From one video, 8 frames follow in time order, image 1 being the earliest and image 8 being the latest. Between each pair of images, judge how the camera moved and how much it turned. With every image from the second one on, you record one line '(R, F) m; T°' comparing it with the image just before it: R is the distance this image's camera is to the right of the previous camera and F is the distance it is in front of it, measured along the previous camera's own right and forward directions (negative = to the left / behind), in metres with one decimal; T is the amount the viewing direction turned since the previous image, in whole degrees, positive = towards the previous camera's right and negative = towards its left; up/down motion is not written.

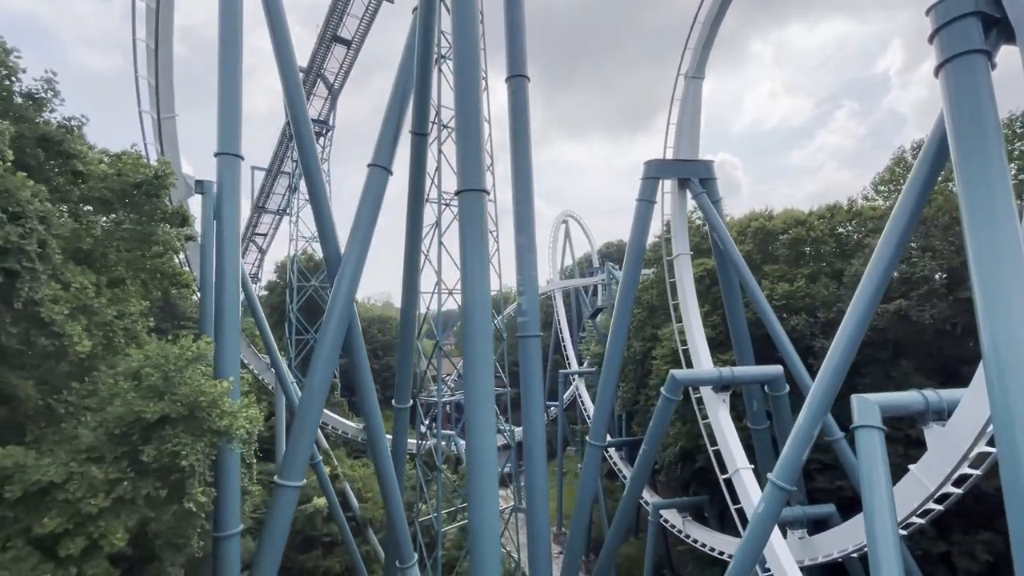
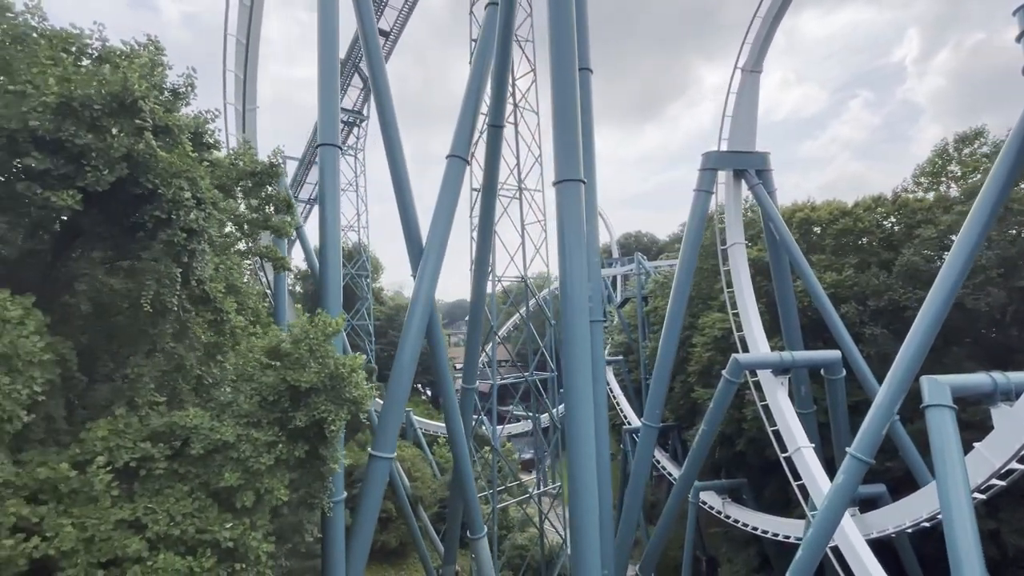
(-1.1, -0.4) m; -1°
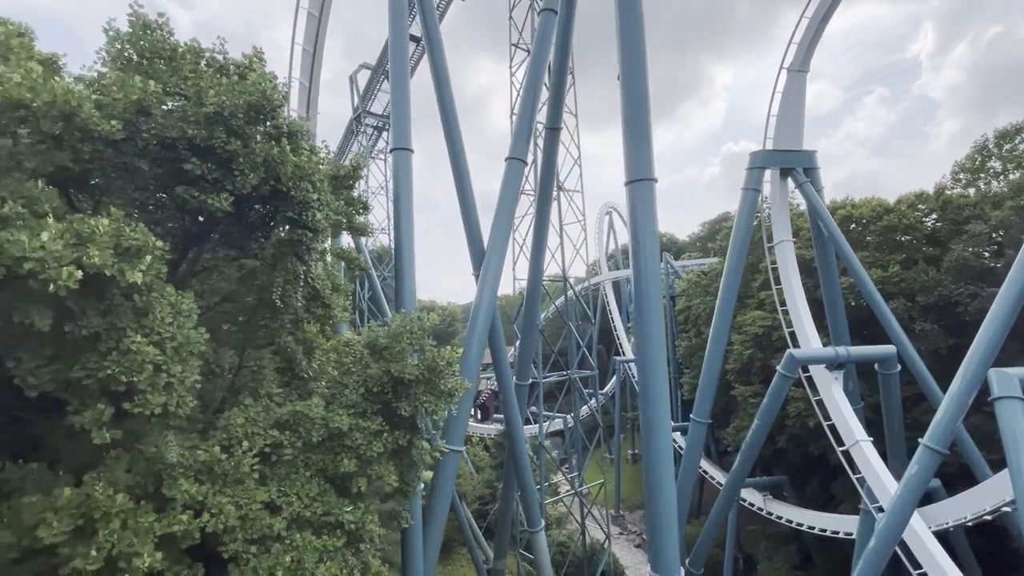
(-0.8, -0.2) m; -1°
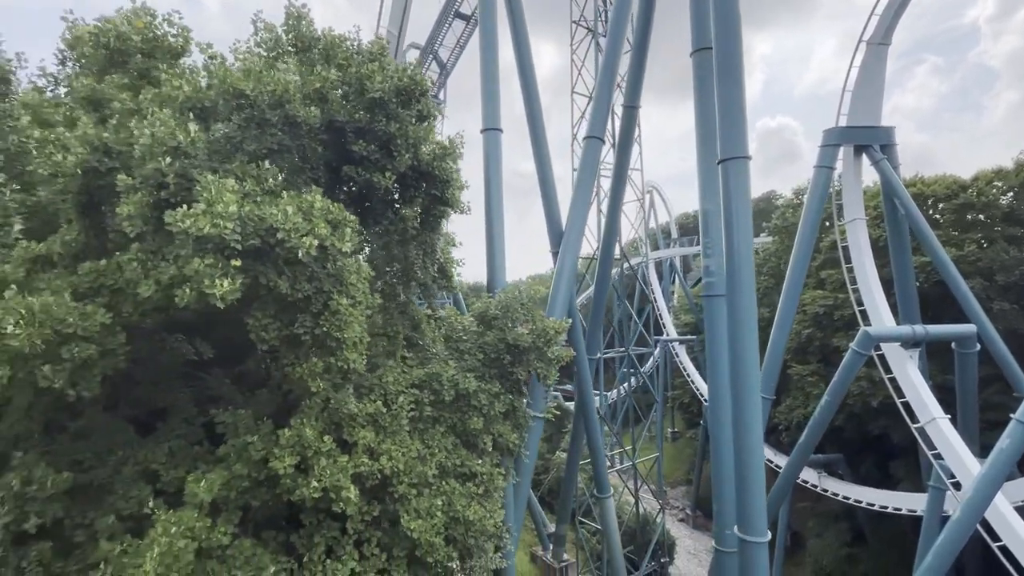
(-0.9, -0.3) m; -3°
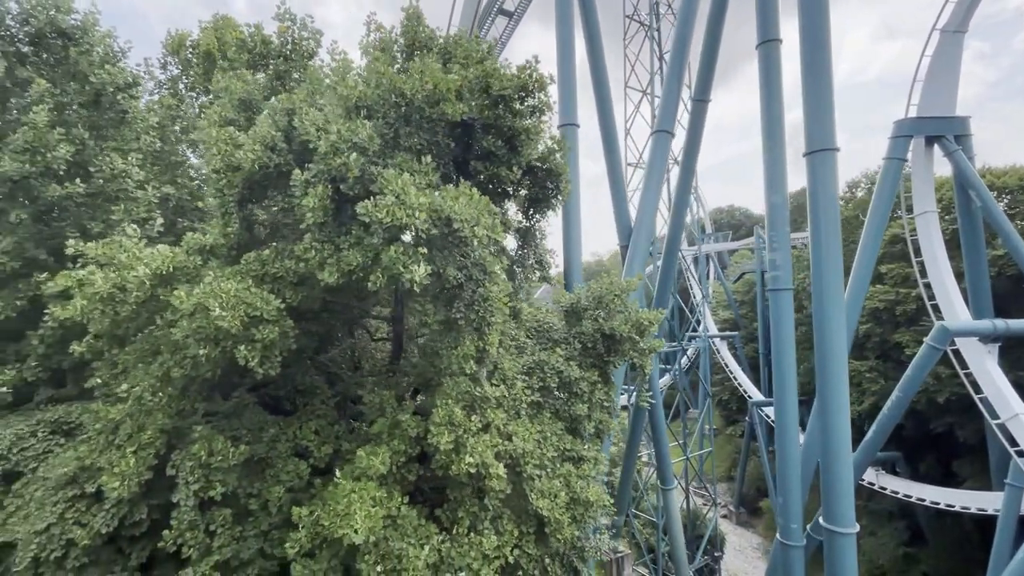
(-0.8, -0.2) m; -3°
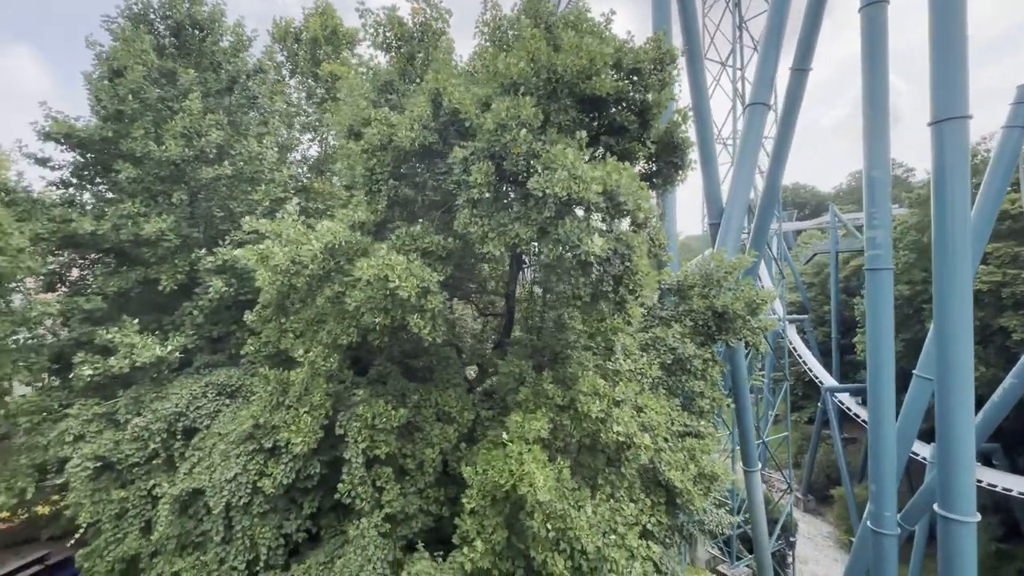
(-0.7, -0.1) m; -5°
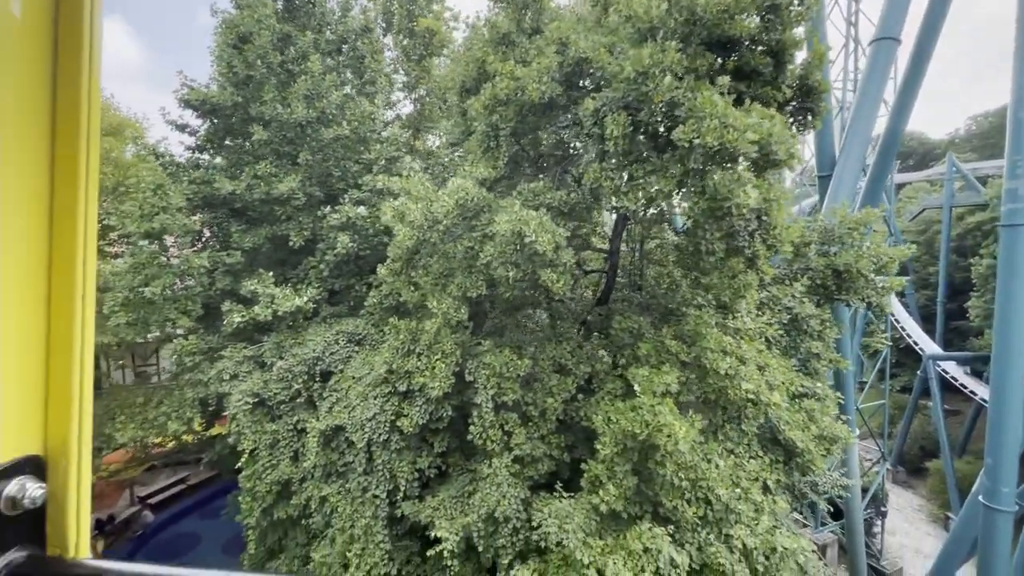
(-0.5, -0.1) m; -7°
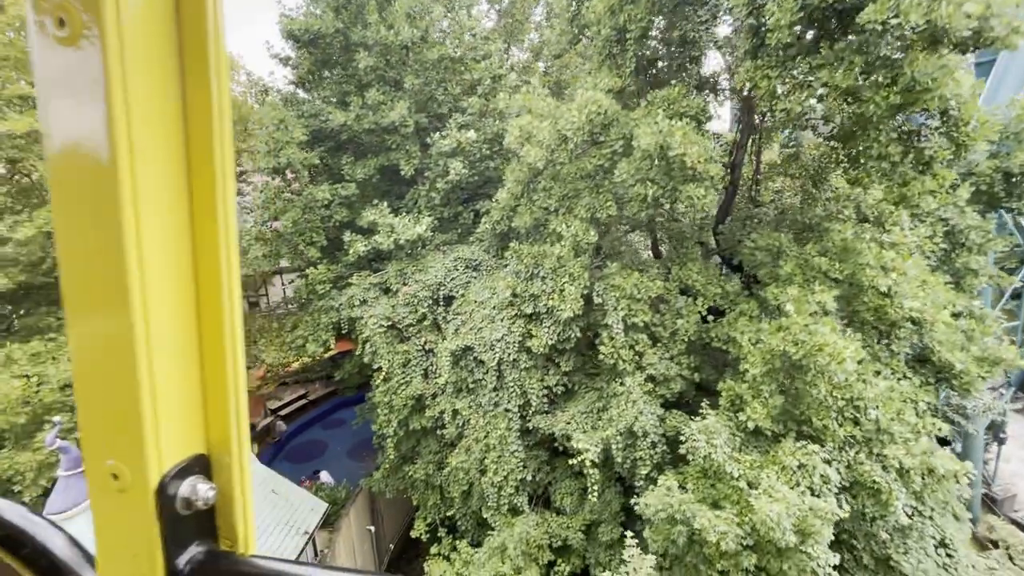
(-0.5, 0.0) m; -8°
